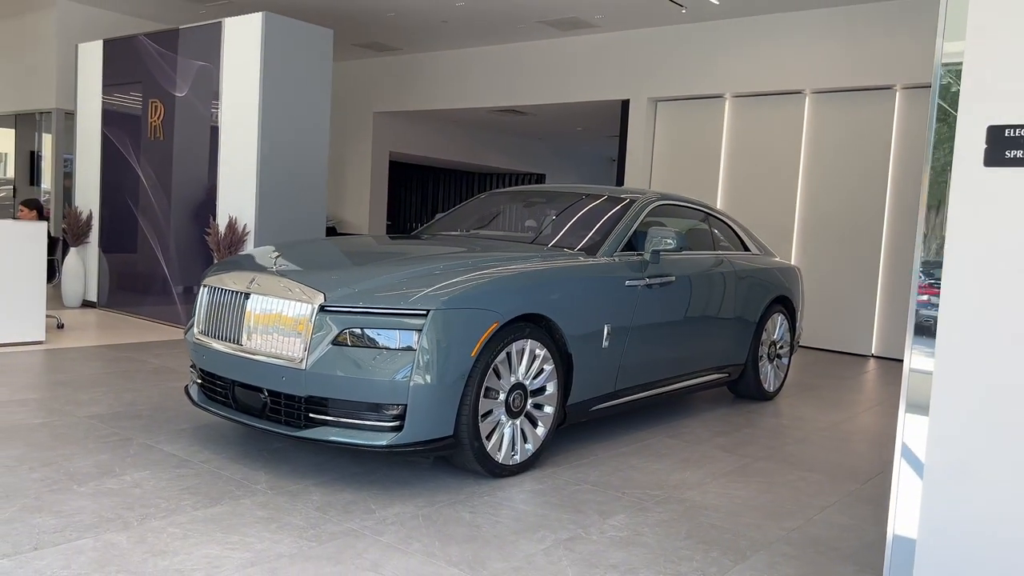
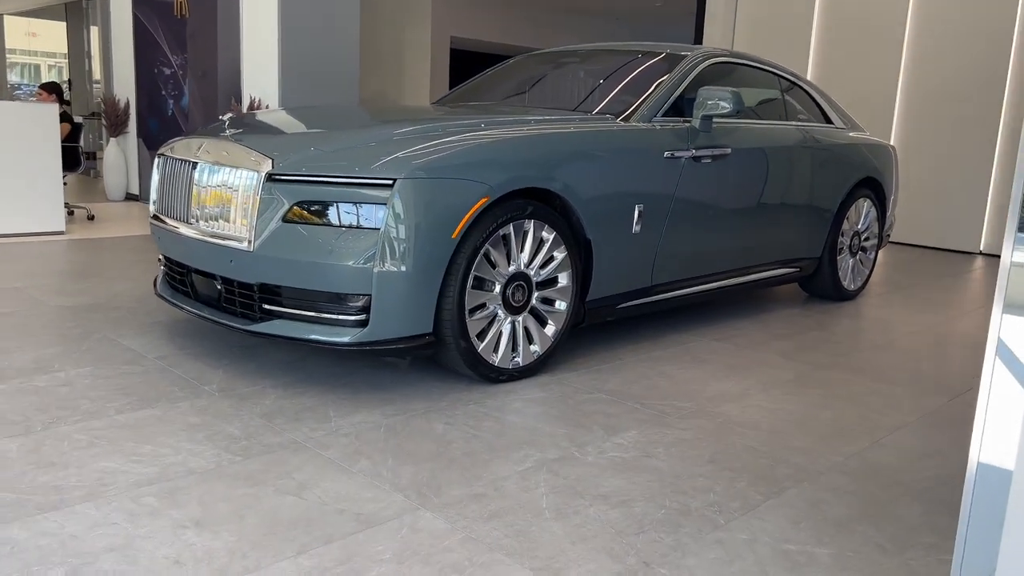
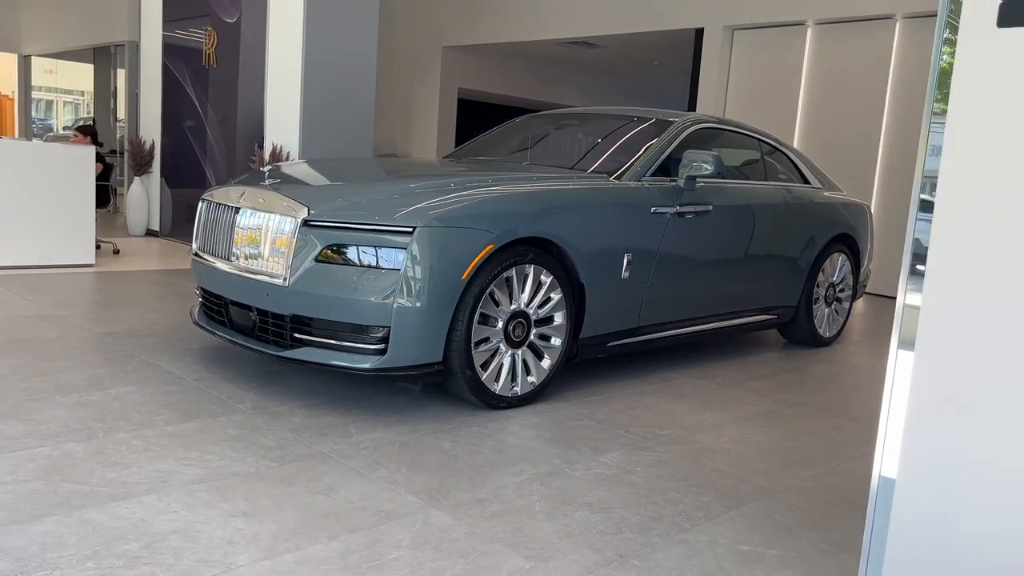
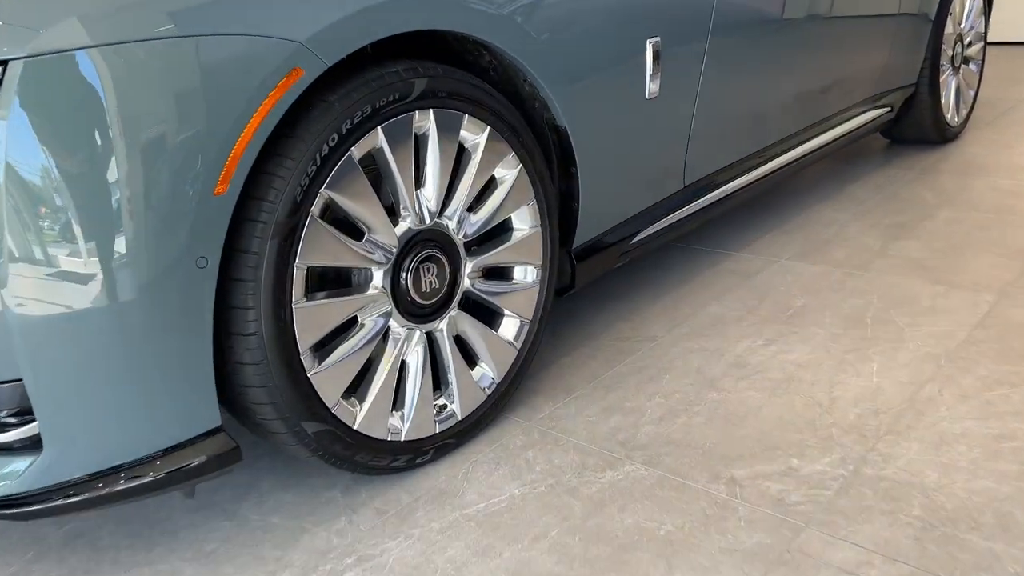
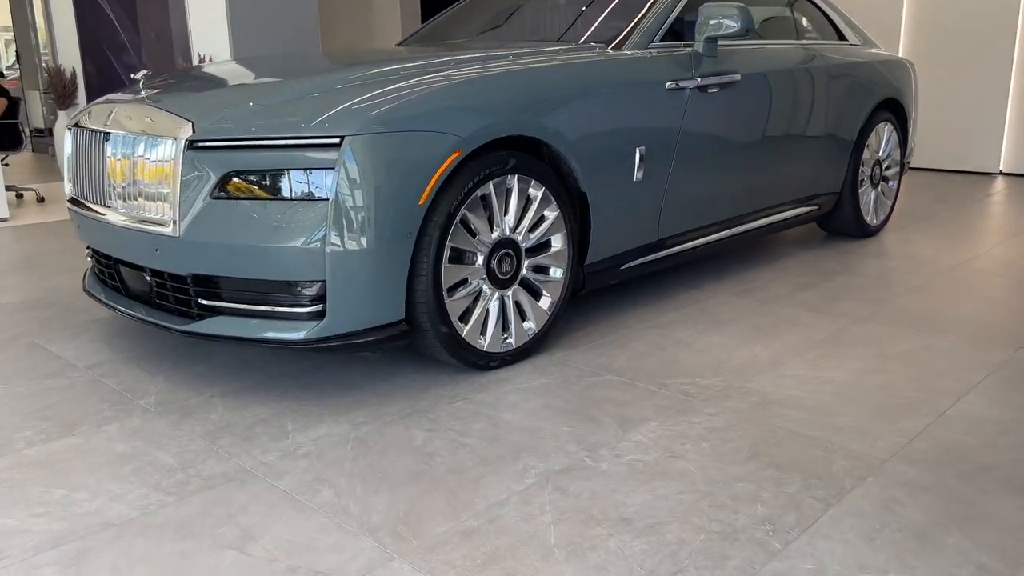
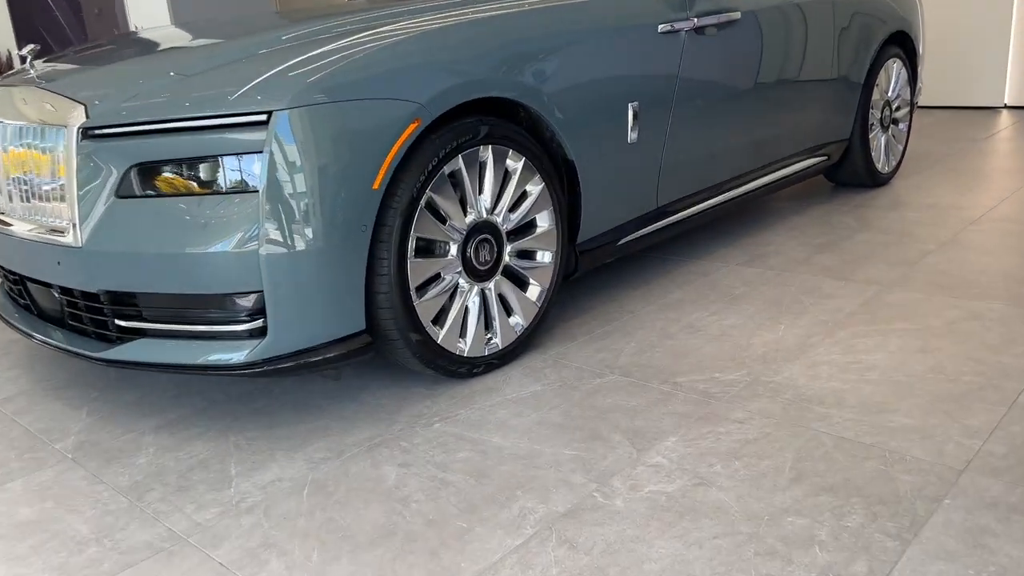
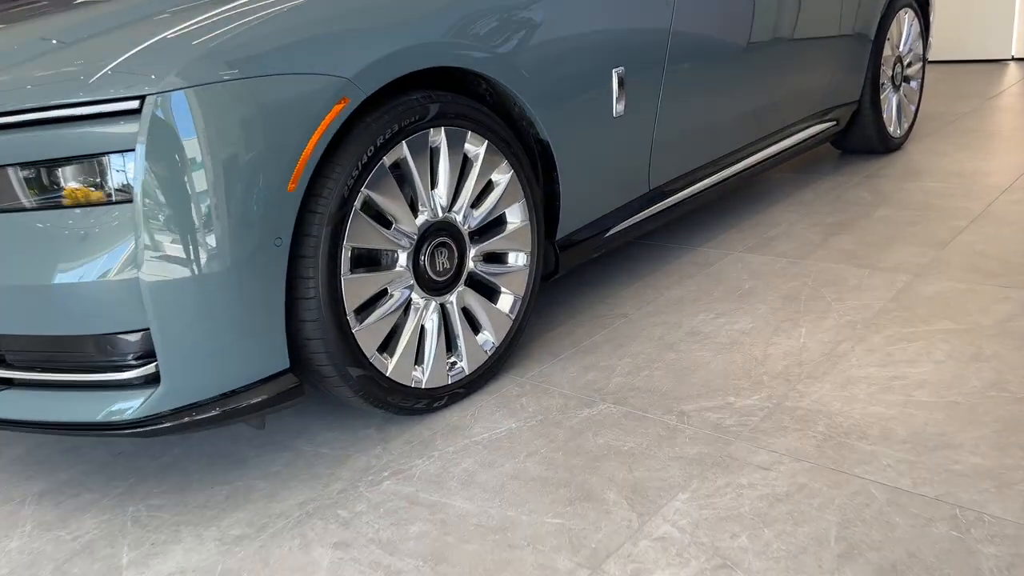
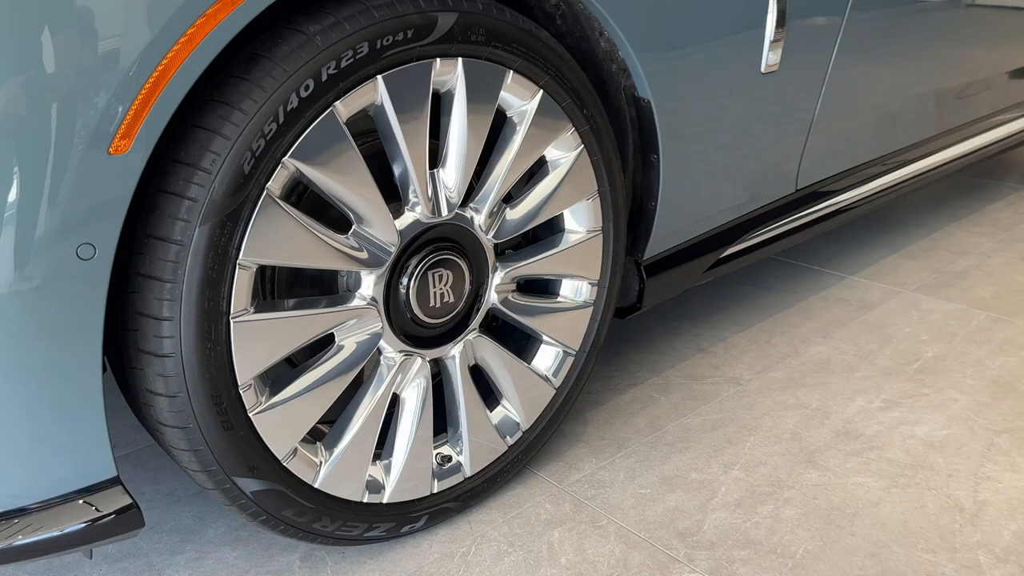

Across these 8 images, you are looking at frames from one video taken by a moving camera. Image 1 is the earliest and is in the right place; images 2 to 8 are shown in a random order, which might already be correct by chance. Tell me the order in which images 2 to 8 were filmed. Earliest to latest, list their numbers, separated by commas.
3, 2, 5, 6, 7, 4, 8
